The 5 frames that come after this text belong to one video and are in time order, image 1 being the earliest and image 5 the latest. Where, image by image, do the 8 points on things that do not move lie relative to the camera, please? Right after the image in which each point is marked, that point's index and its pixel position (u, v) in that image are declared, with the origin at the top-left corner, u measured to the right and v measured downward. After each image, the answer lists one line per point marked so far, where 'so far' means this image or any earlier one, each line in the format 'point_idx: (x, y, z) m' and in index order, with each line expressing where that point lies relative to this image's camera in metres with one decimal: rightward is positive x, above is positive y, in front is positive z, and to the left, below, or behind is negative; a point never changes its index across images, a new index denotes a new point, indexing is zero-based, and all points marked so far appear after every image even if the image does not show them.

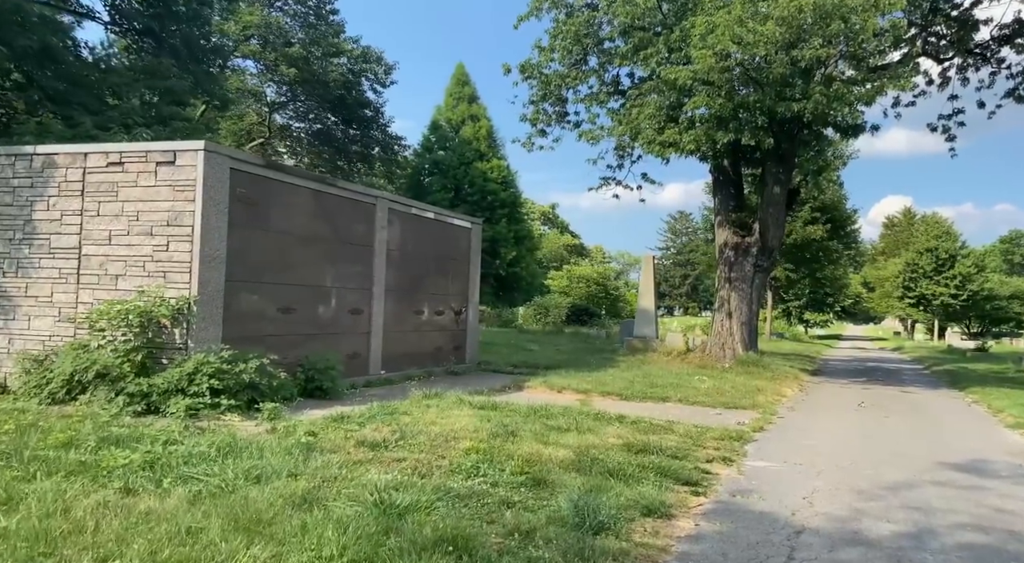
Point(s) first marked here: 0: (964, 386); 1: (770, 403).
0: (+9.9, -2.3, +17.3) m
1: (+4.1, -1.9, +12.6) m
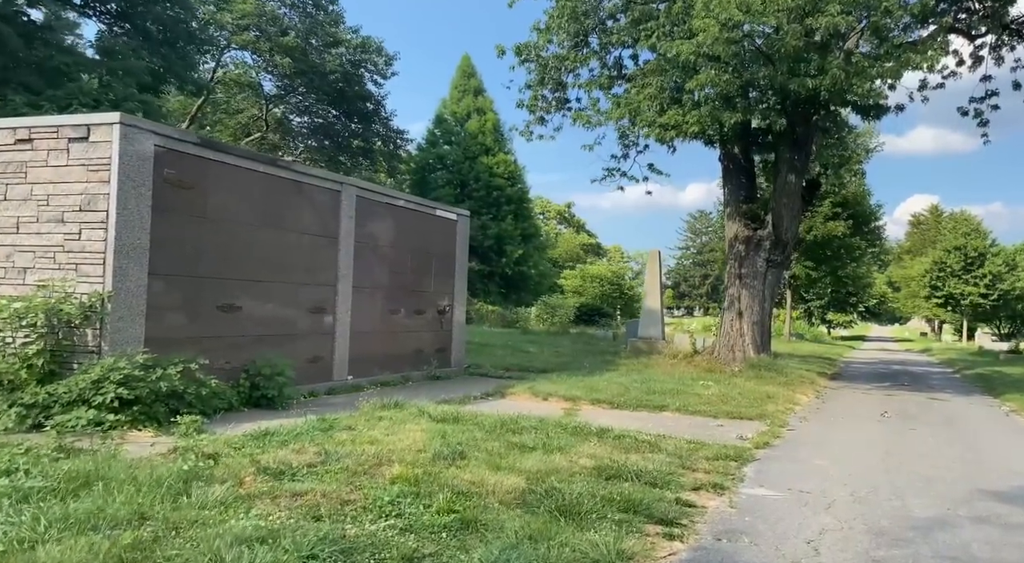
0: (+9.8, -2.2, +15.8) m
1: (+3.8, -1.9, +11.2) m
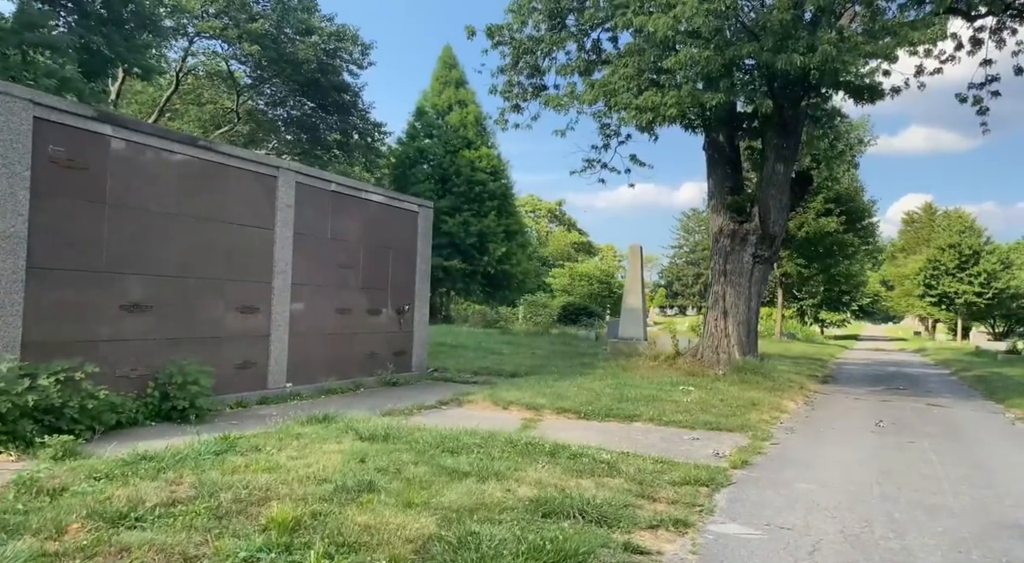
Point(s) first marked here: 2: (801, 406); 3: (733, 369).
0: (+9.2, -2.2, +14.8) m
1: (+3.2, -1.8, +10.1) m
2: (+4.4, -1.9, +12.2) m
3: (+4.1, -1.6, +14.5) m
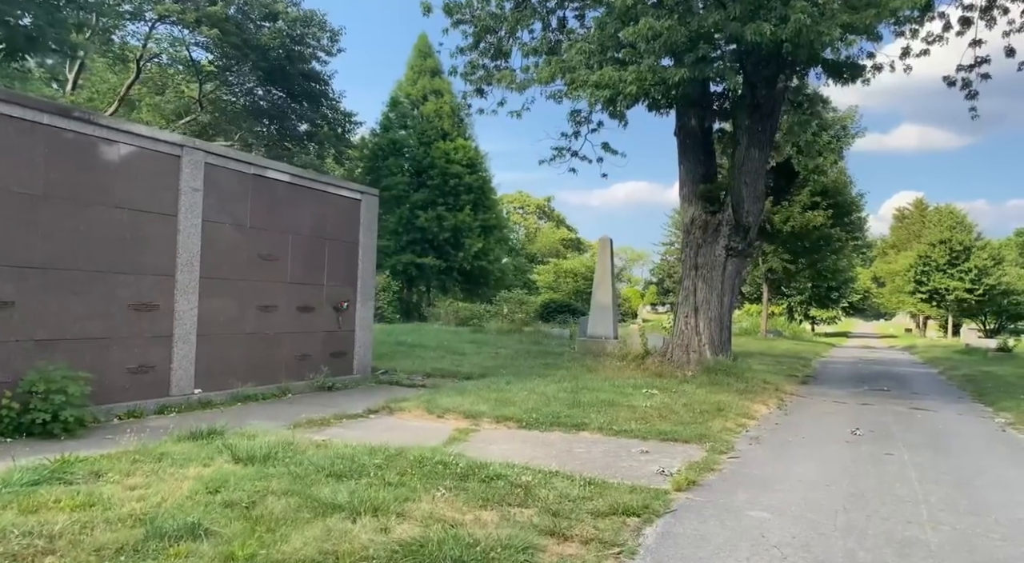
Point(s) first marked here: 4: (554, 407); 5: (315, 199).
0: (+8.4, -2.1, +13.8) m
1: (+2.5, -1.7, +9.1) m
2: (+3.7, -1.8, +11.1) m
3: (+3.3, -1.5, +13.5) m
4: (+0.5, -1.6, +9.9) m
5: (-2.8, +1.2, +11.4) m
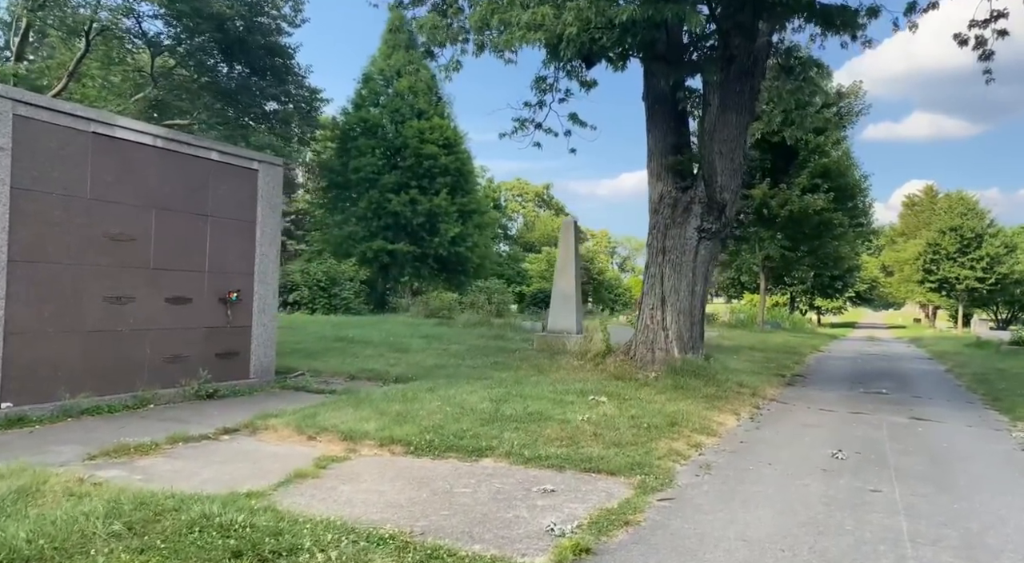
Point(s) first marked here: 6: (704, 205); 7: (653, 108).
0: (+7.4, -1.9, +11.8) m
1: (+1.4, -1.6, +7.1) m
2: (+2.7, -1.7, +9.2) m
3: (+2.3, -1.3, +11.5) m
4: (-0.5, -1.4, +8.0) m
5: (-3.8, +1.4, +9.4) m
6: (+2.9, +1.2, +11.9) m
7: (+2.3, +2.8, +12.8) m
